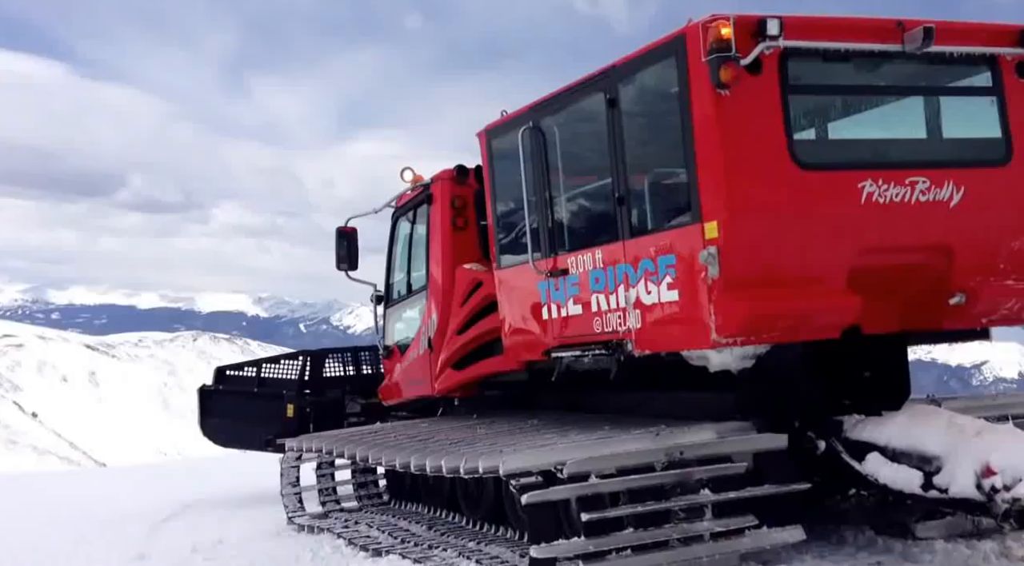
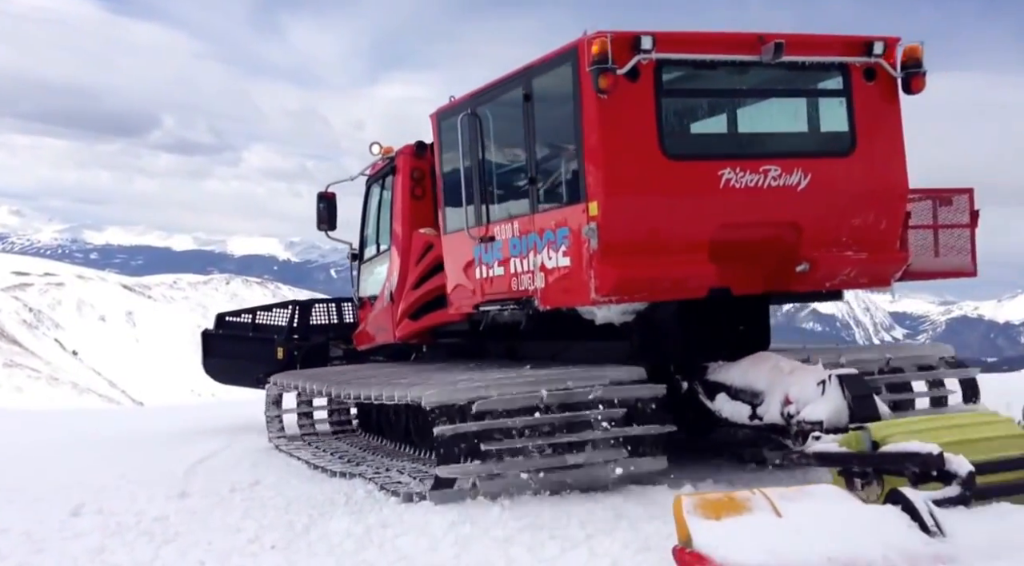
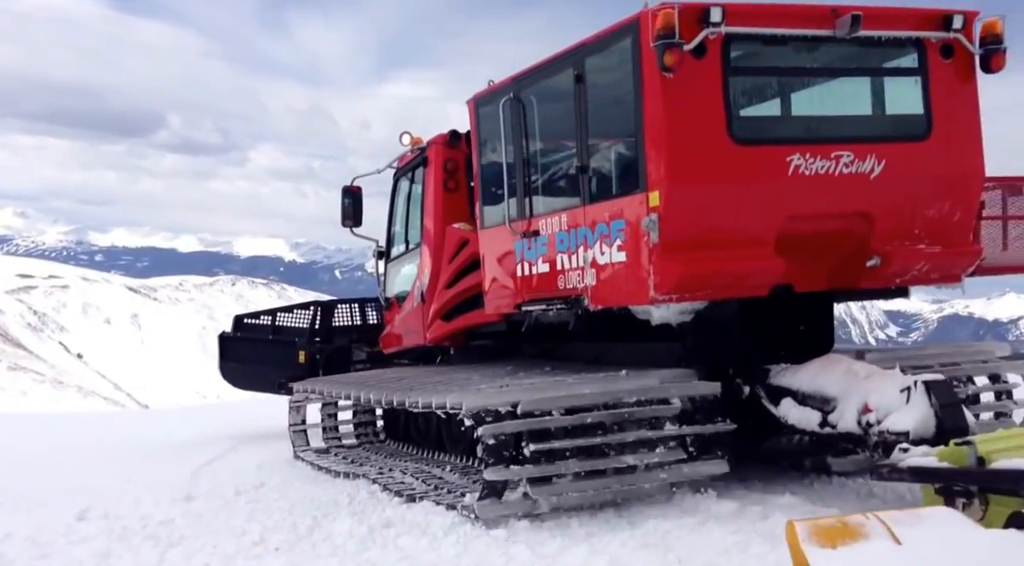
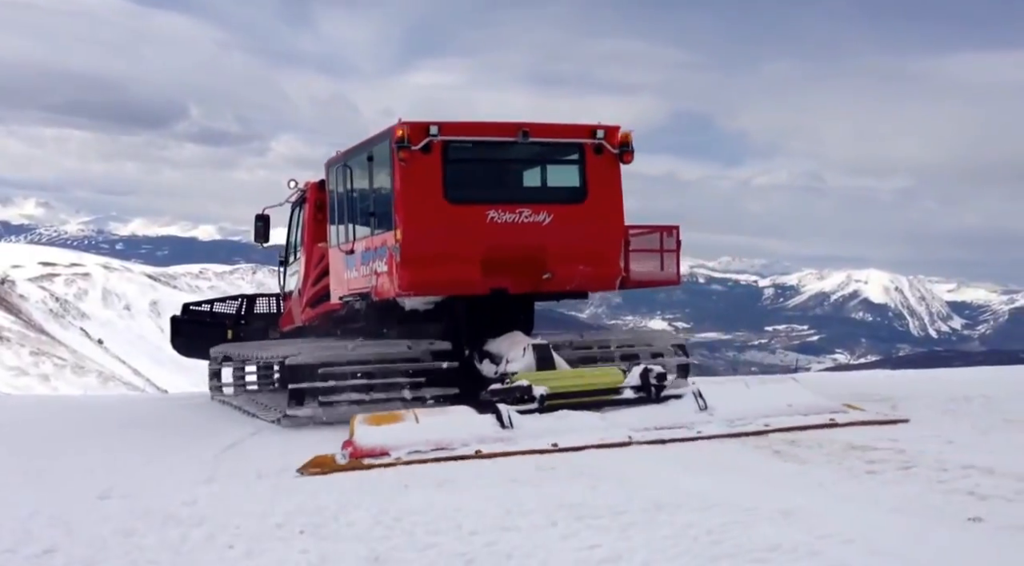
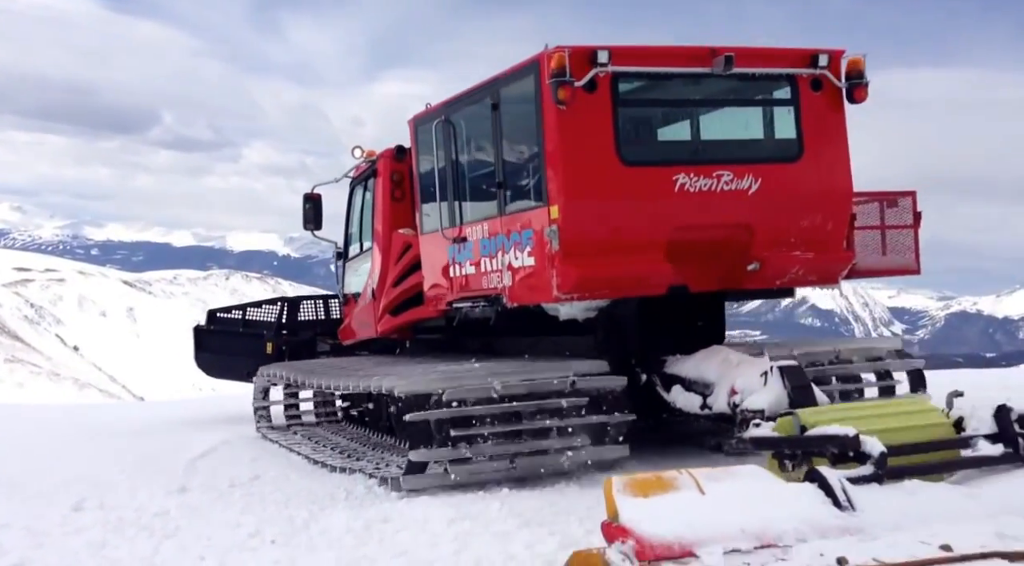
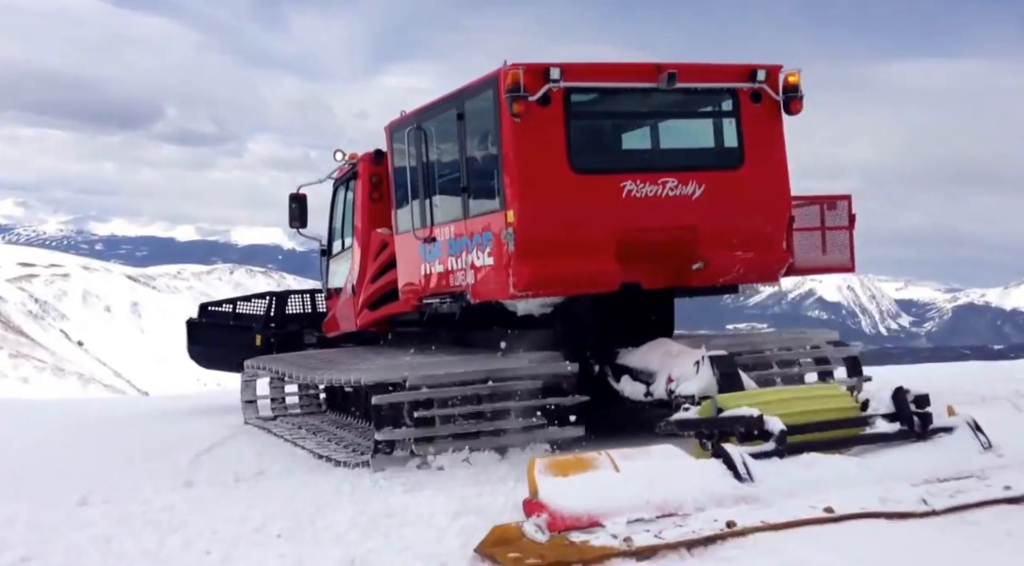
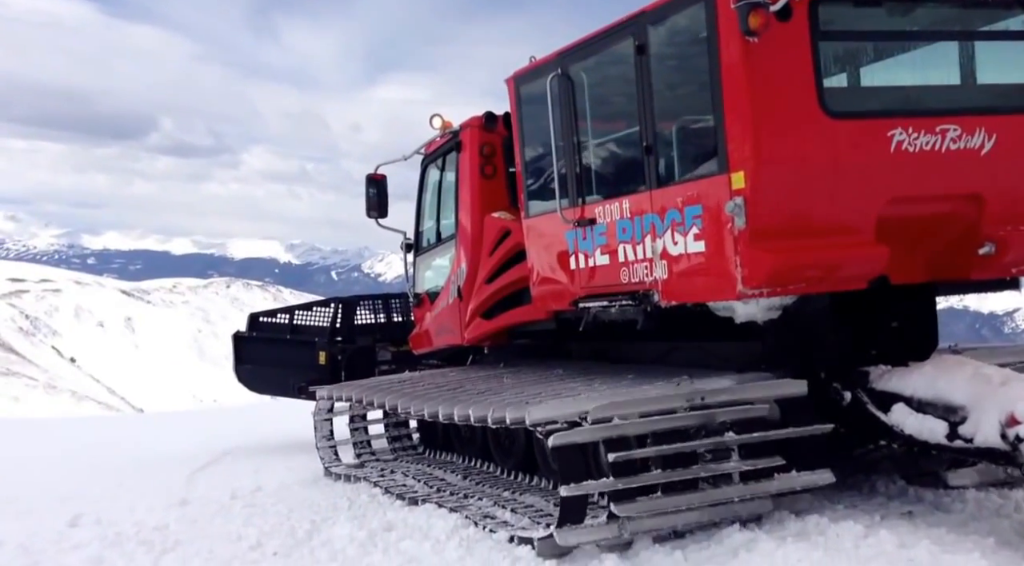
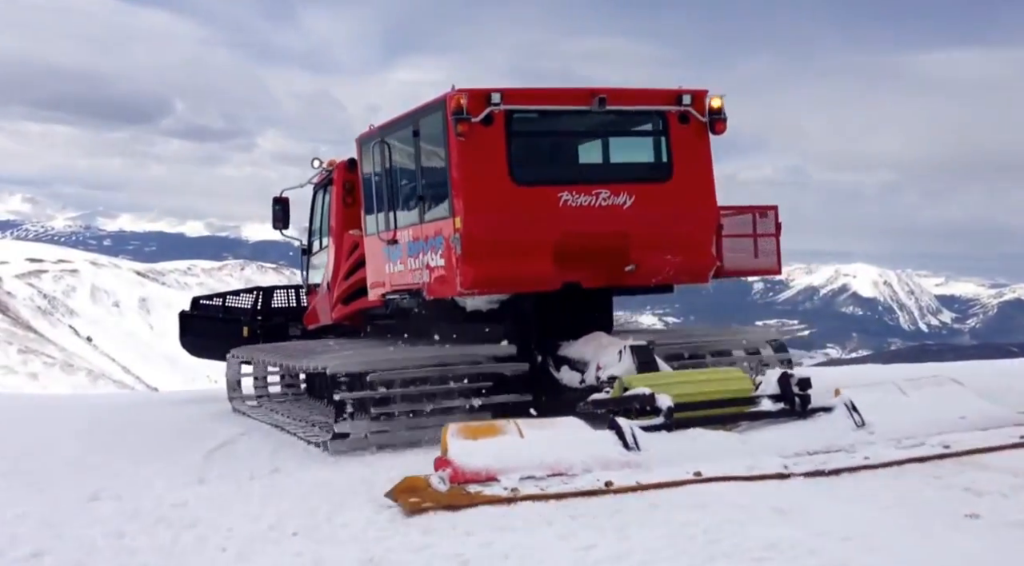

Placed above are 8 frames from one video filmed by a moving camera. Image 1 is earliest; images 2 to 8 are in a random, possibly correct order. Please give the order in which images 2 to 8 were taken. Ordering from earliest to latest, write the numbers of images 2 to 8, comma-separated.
7, 3, 2, 5, 6, 8, 4
